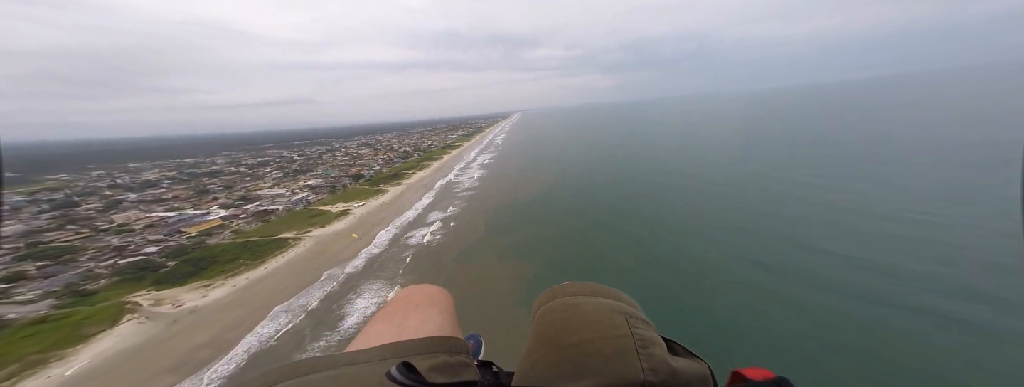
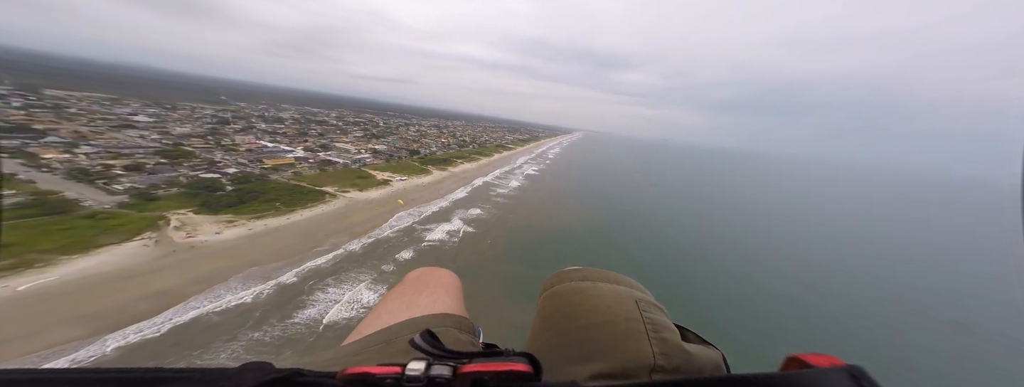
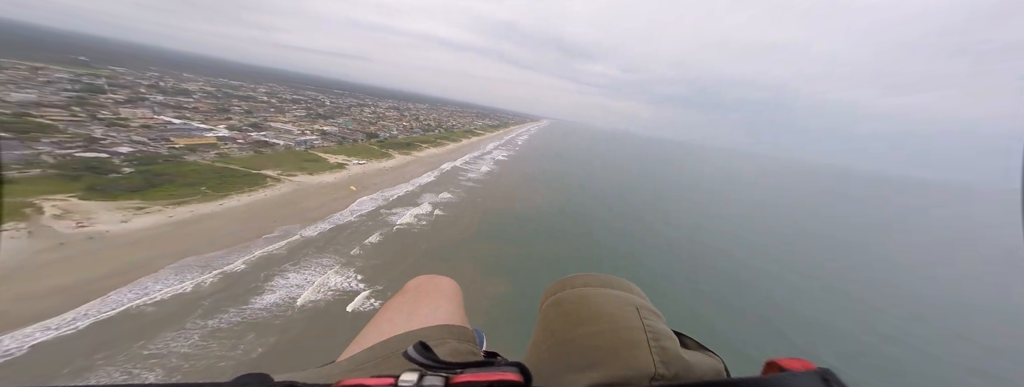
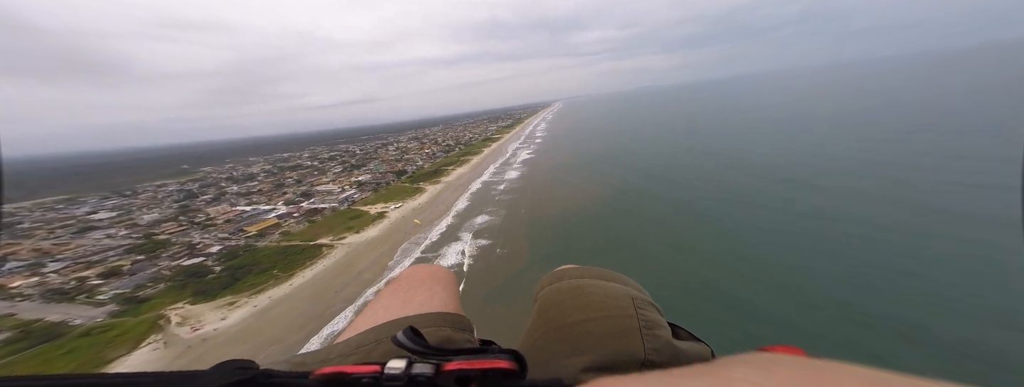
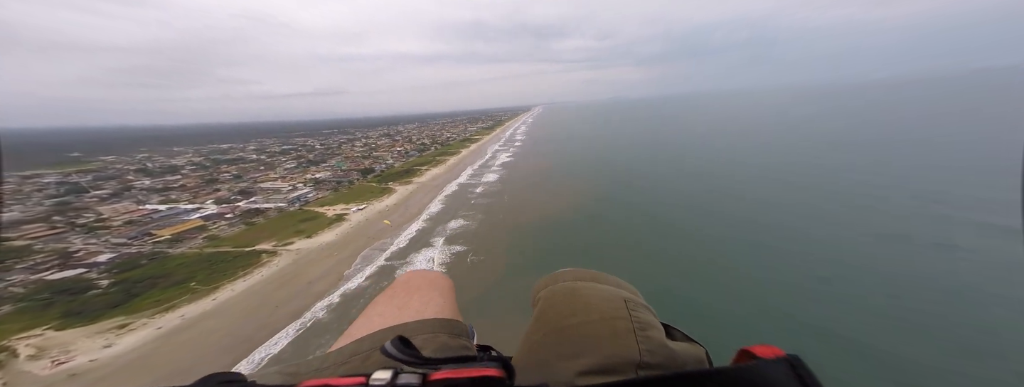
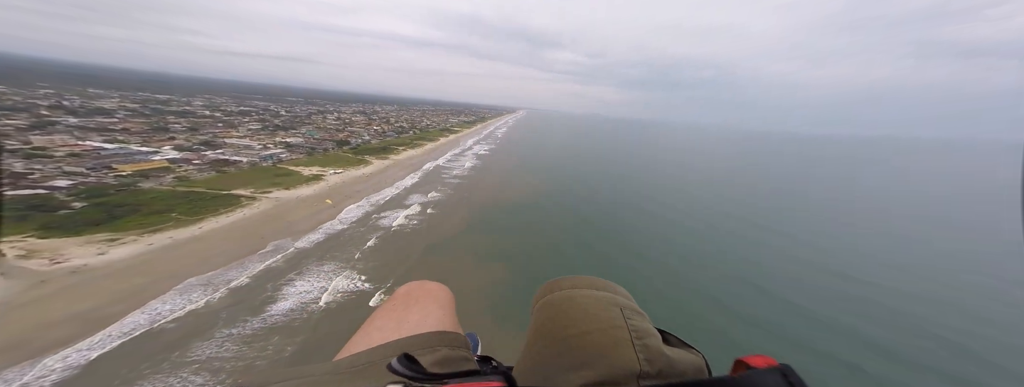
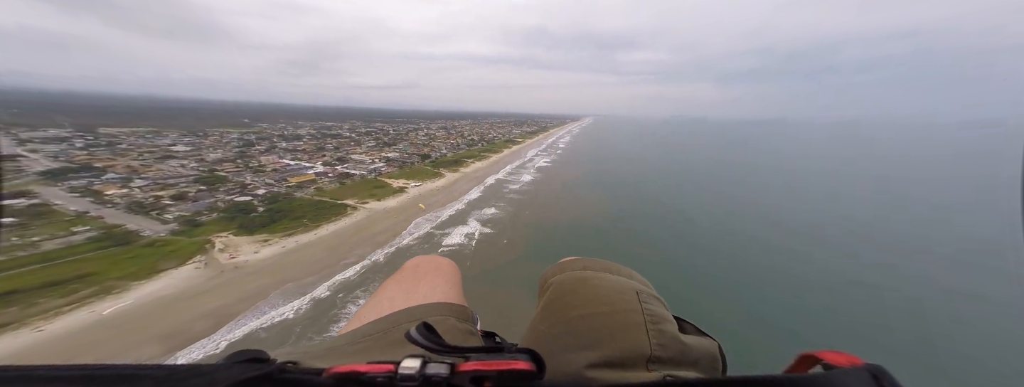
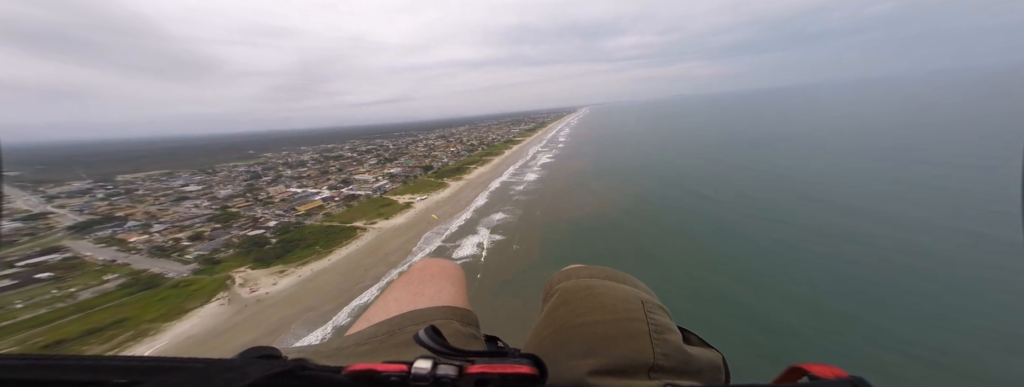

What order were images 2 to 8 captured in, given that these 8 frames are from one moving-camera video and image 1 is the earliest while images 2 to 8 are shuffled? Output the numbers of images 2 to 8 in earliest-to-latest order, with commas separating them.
6, 3, 2, 7, 8, 4, 5
